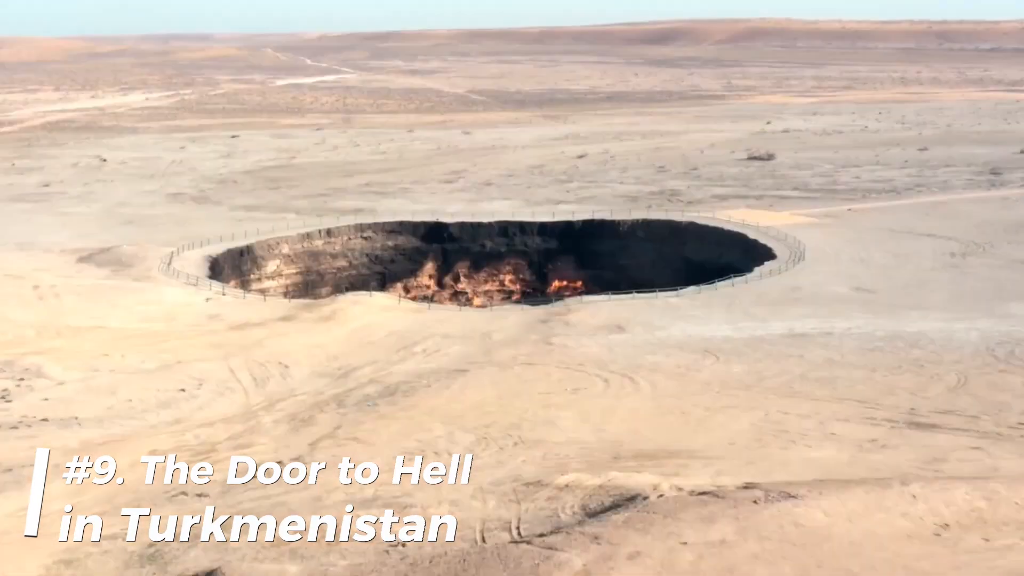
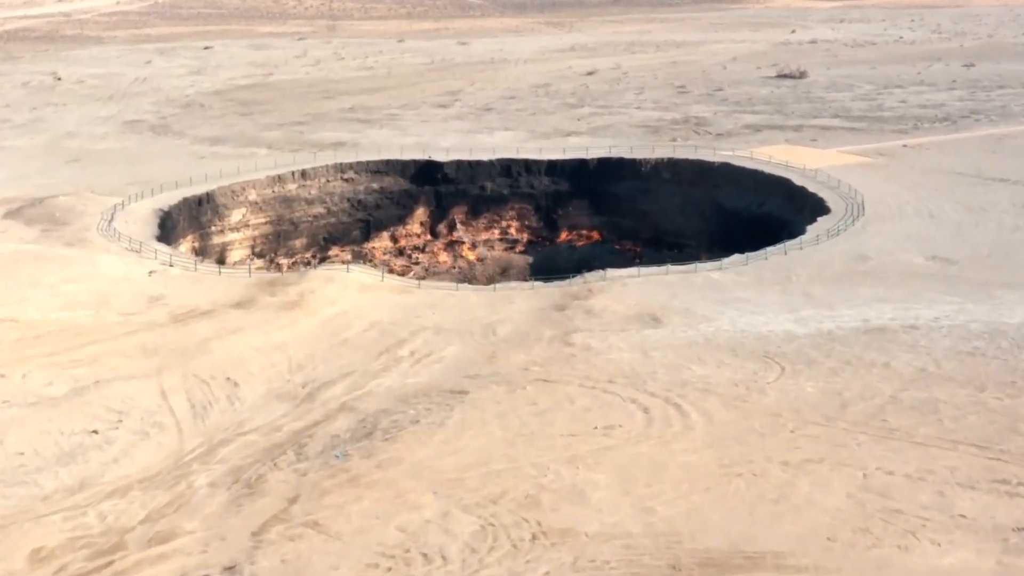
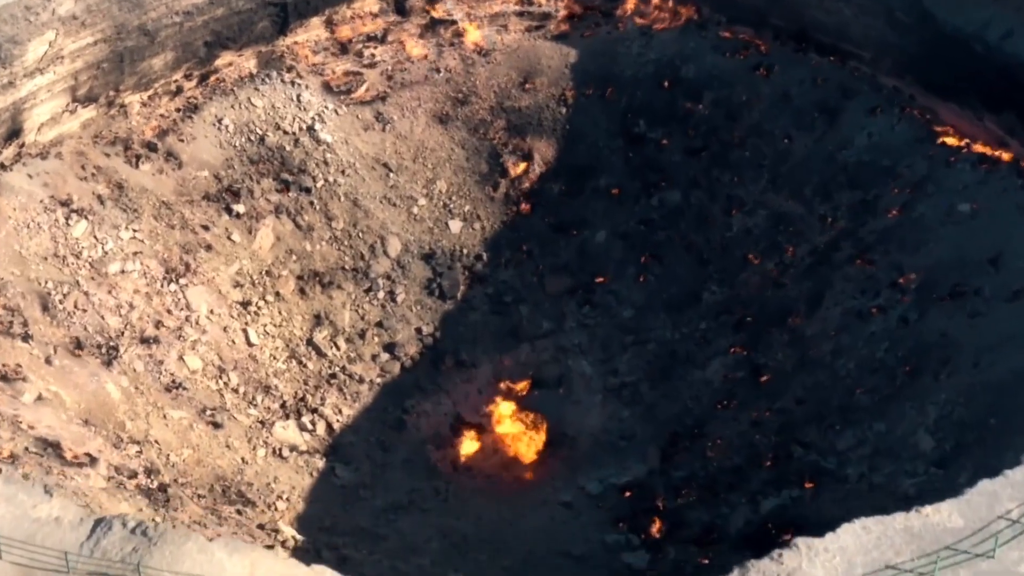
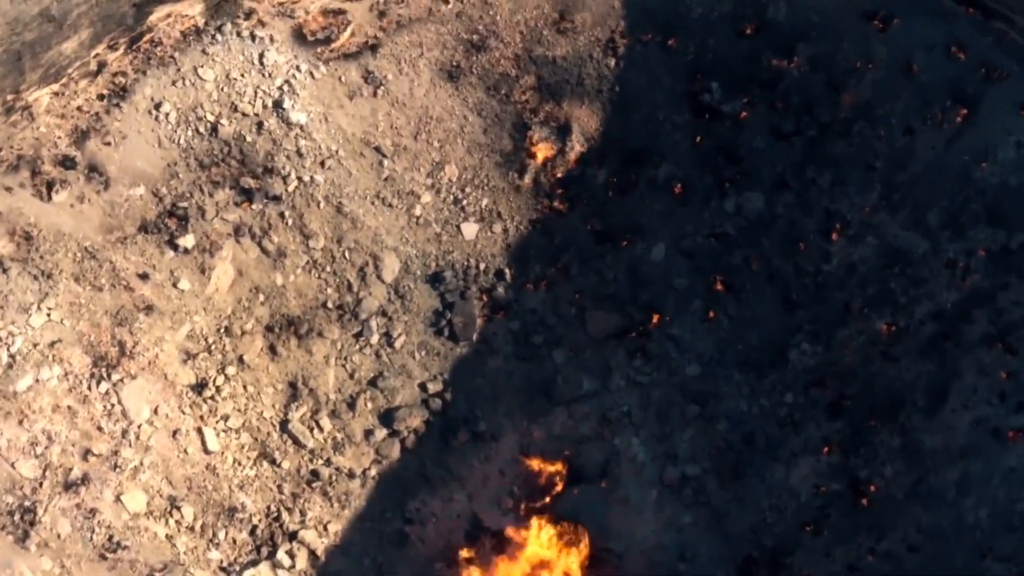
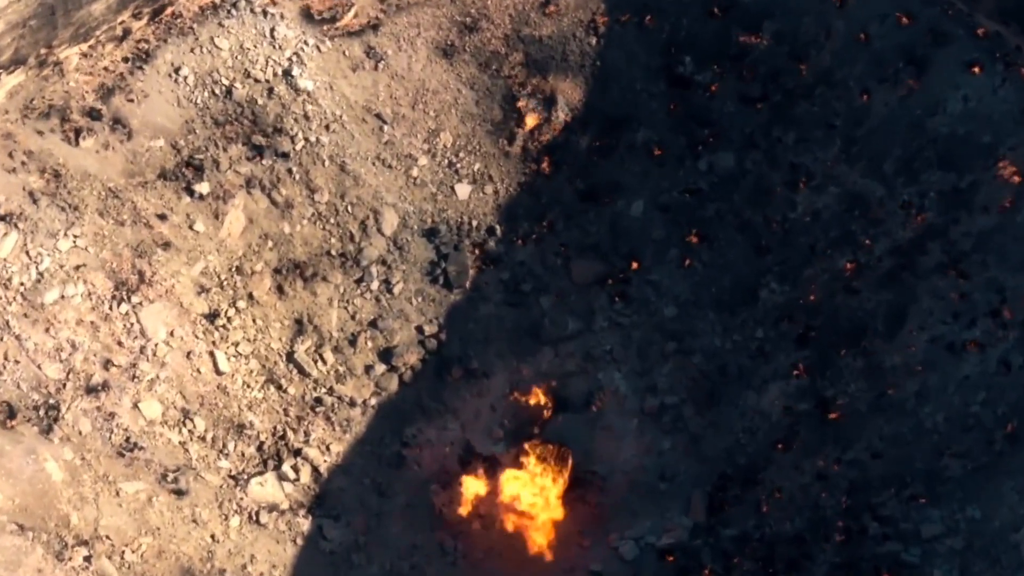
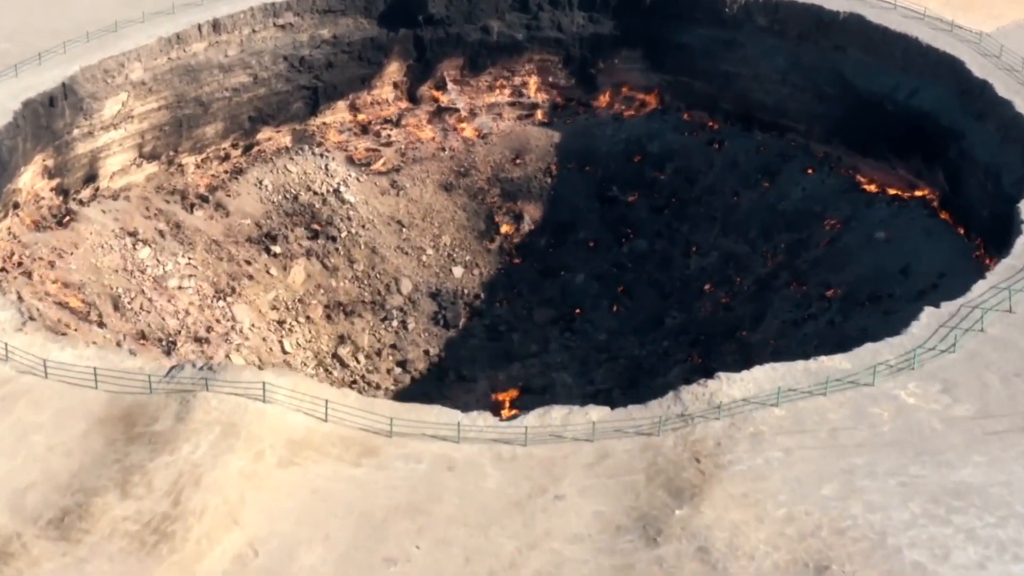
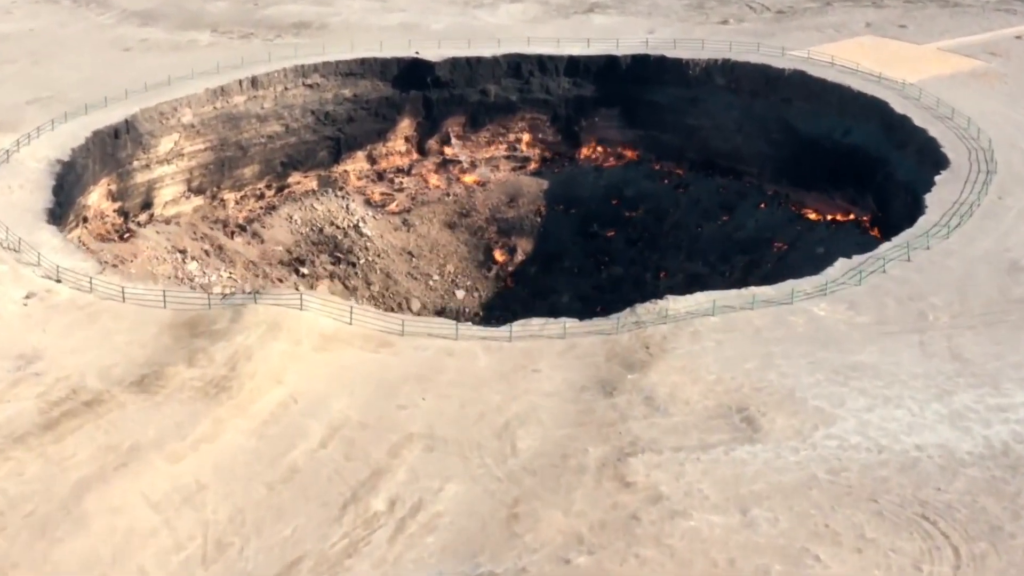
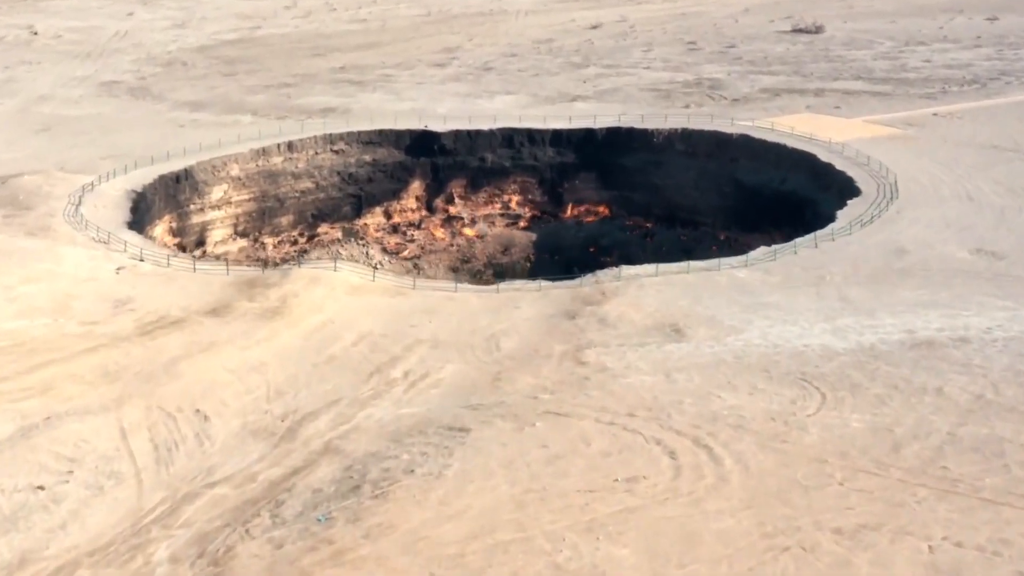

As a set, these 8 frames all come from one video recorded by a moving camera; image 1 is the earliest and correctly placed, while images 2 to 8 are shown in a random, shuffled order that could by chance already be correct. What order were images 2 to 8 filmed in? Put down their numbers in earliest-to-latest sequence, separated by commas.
2, 8, 7, 6, 3, 5, 4
